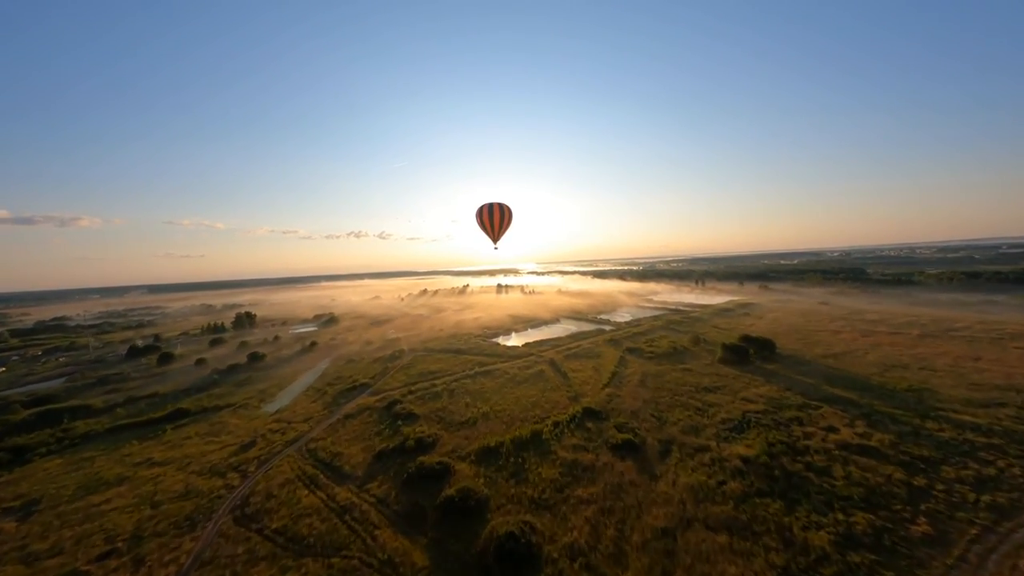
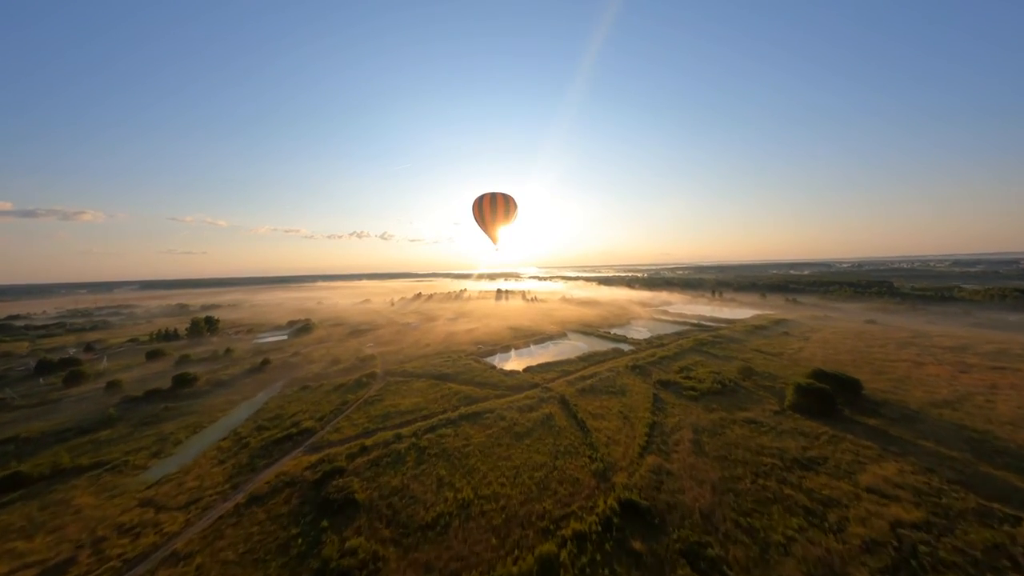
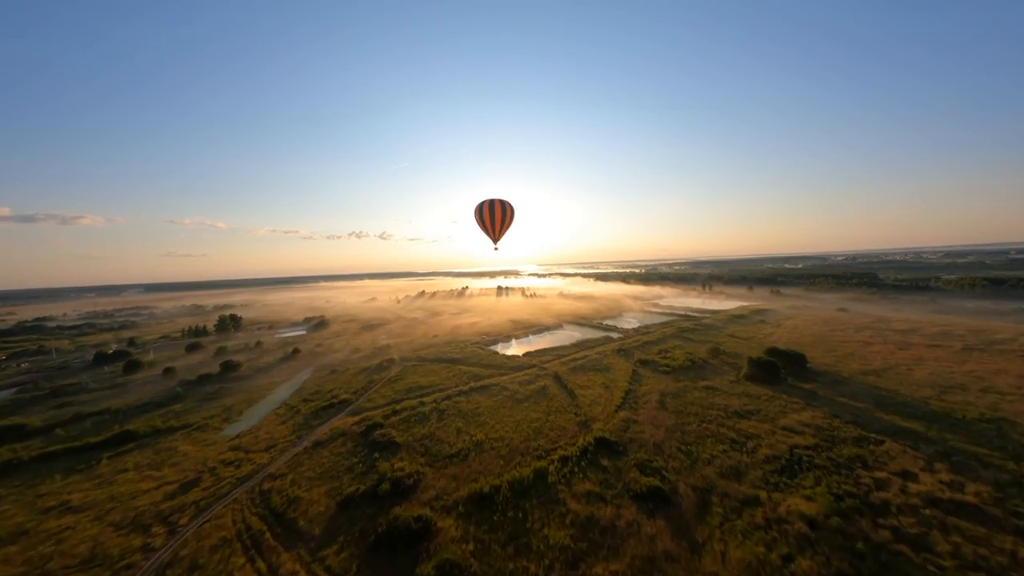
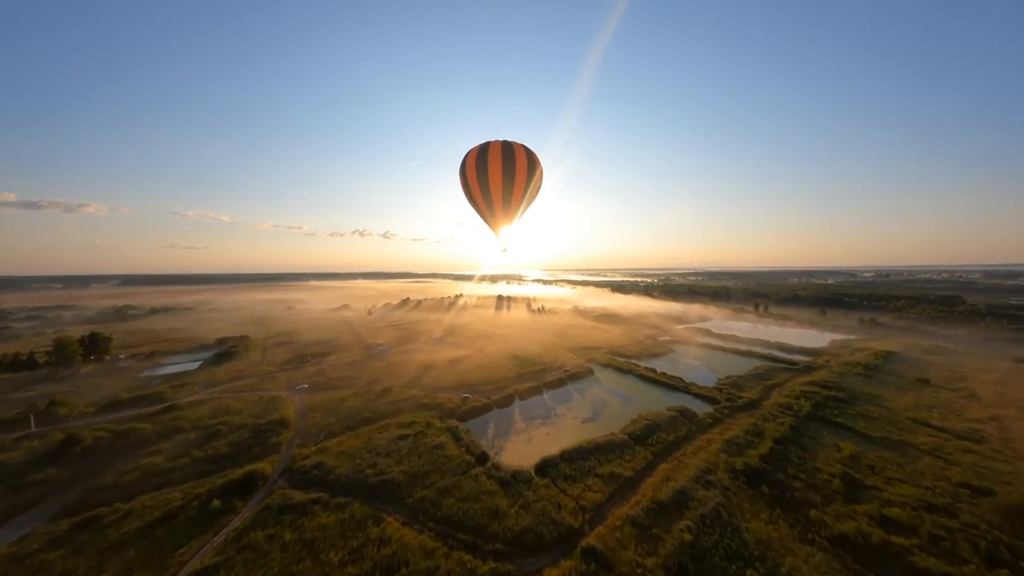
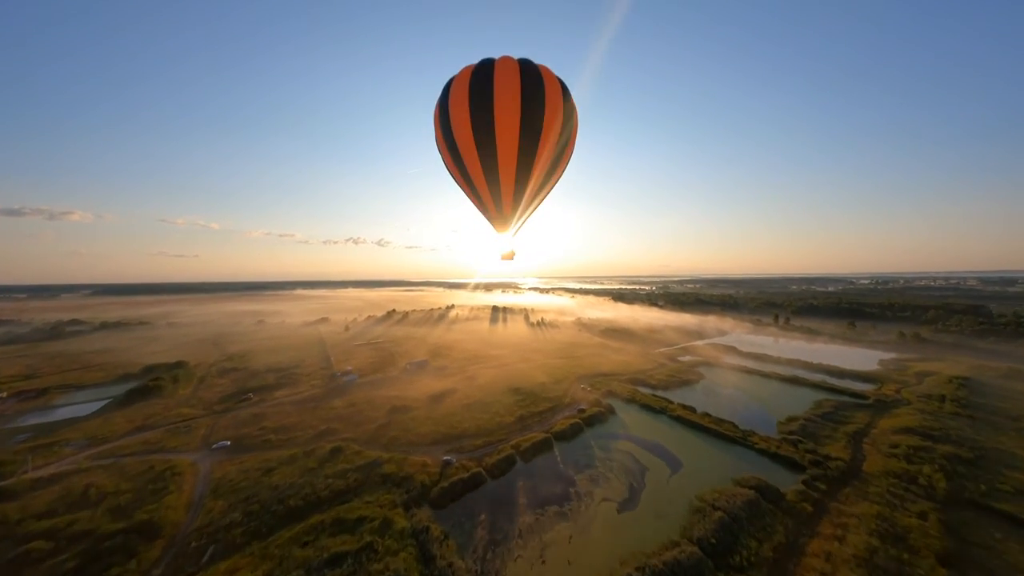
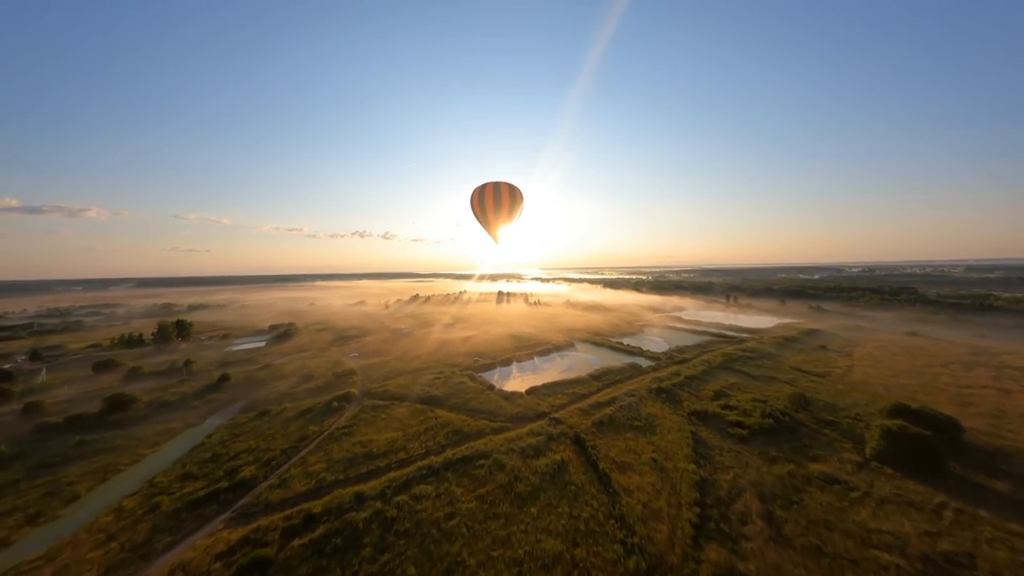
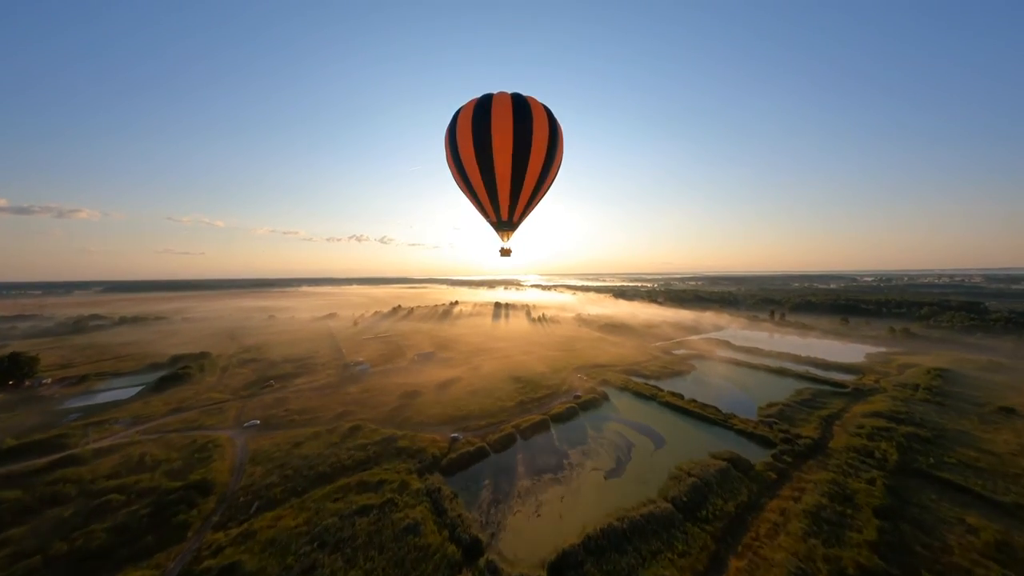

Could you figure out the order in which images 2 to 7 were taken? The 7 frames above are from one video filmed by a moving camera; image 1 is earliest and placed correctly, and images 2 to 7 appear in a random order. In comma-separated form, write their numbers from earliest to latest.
3, 2, 6, 4, 7, 5
